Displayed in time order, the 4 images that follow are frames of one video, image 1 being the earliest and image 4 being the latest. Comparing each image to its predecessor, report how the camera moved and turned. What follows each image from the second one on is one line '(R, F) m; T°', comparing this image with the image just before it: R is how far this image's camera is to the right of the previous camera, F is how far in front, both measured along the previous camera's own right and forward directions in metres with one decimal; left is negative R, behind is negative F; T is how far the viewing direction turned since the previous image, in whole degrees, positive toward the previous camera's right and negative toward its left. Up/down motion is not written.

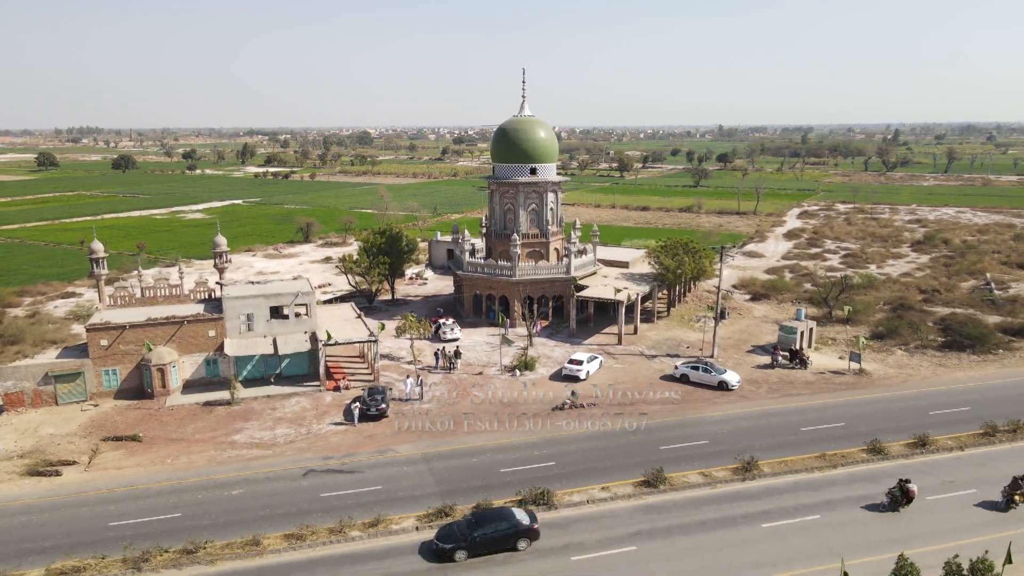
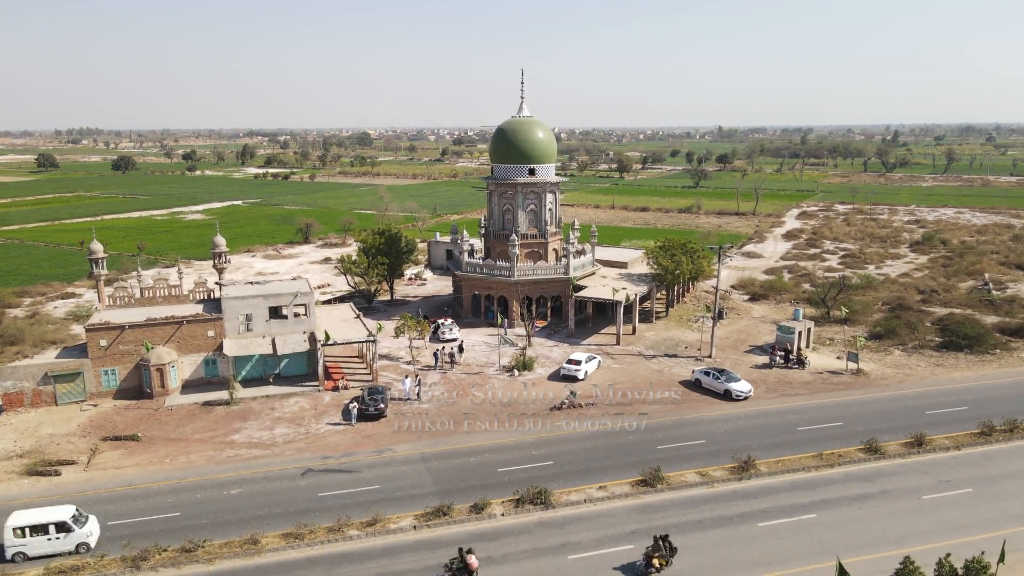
(+0.1, -0.1) m; 0°
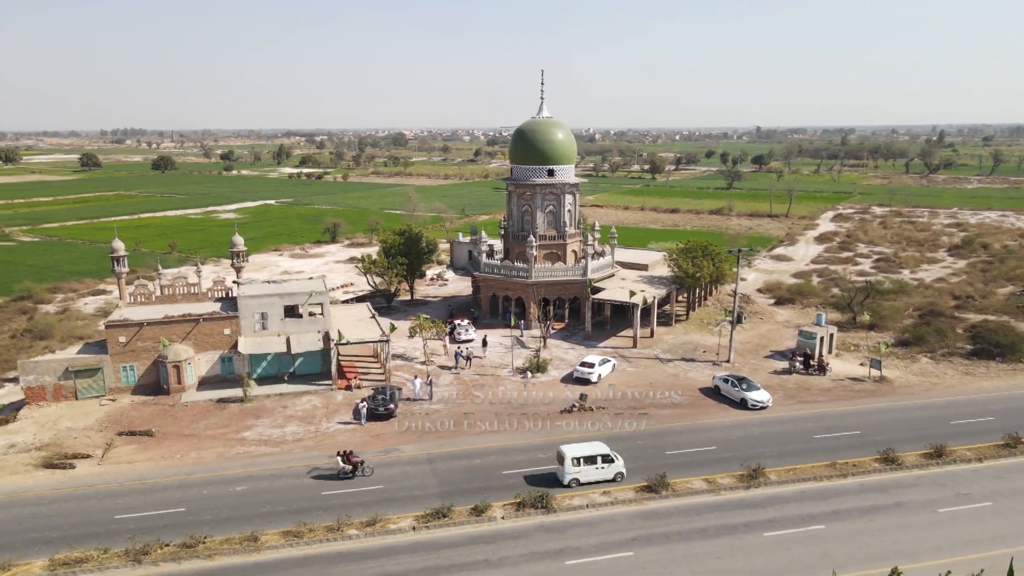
(+0.9, +0.1) m; -3°
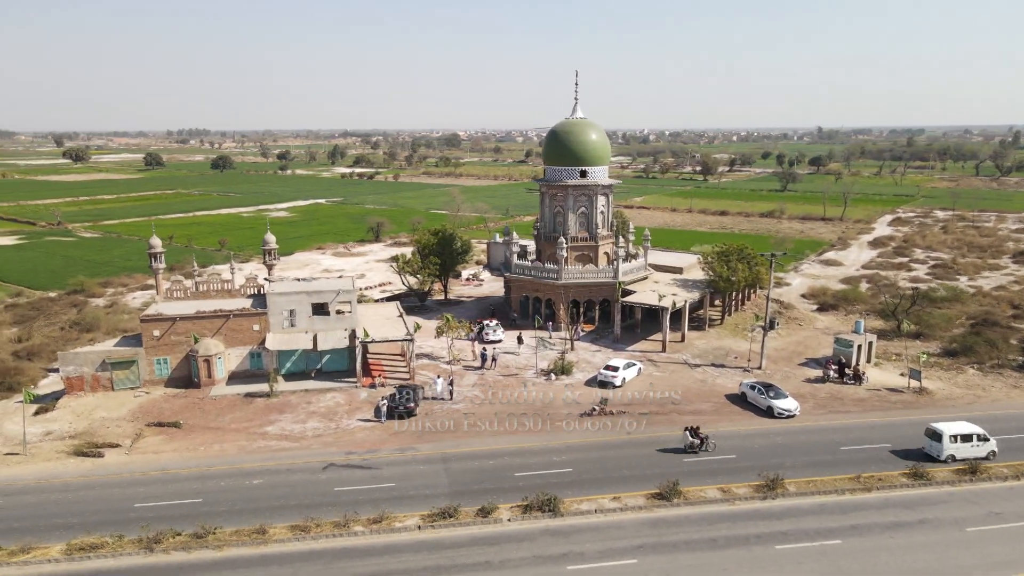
(+1.2, +0.1) m; -4°
